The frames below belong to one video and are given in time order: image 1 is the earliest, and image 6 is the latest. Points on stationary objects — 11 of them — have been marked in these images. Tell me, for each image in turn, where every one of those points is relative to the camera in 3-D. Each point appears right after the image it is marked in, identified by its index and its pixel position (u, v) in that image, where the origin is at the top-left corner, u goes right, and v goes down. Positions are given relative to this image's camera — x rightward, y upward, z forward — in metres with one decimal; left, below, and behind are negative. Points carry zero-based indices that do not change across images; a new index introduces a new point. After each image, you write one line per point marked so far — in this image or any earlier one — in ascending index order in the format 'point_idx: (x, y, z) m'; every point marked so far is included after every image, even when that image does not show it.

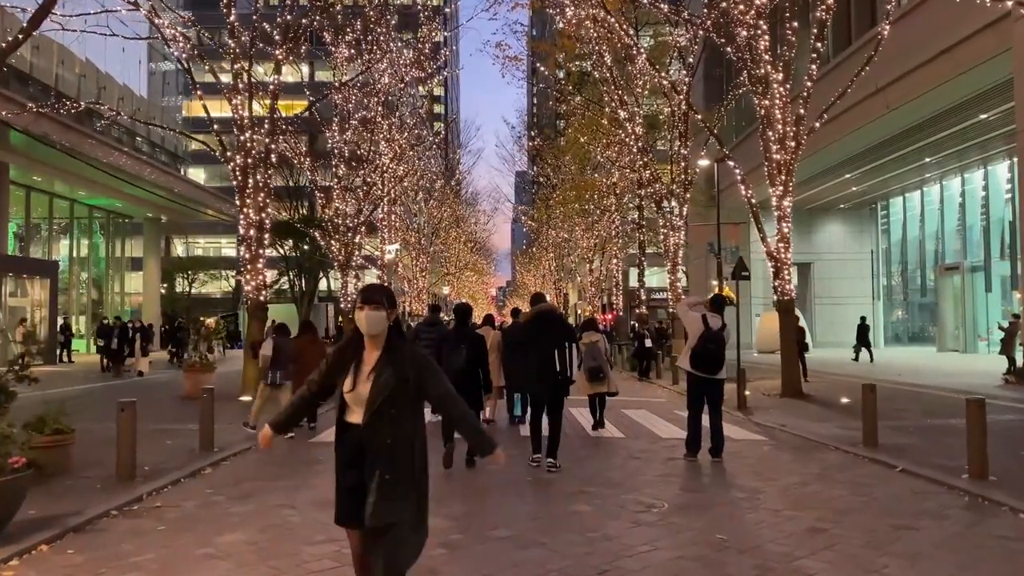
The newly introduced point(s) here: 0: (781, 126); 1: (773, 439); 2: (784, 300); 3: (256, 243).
0: (+5.0, +3.0, +15.6) m
1: (+3.1, -1.8, +10.0) m
2: (+5.1, -0.2, +15.9) m
3: (-5.0, +0.9, +16.5) m
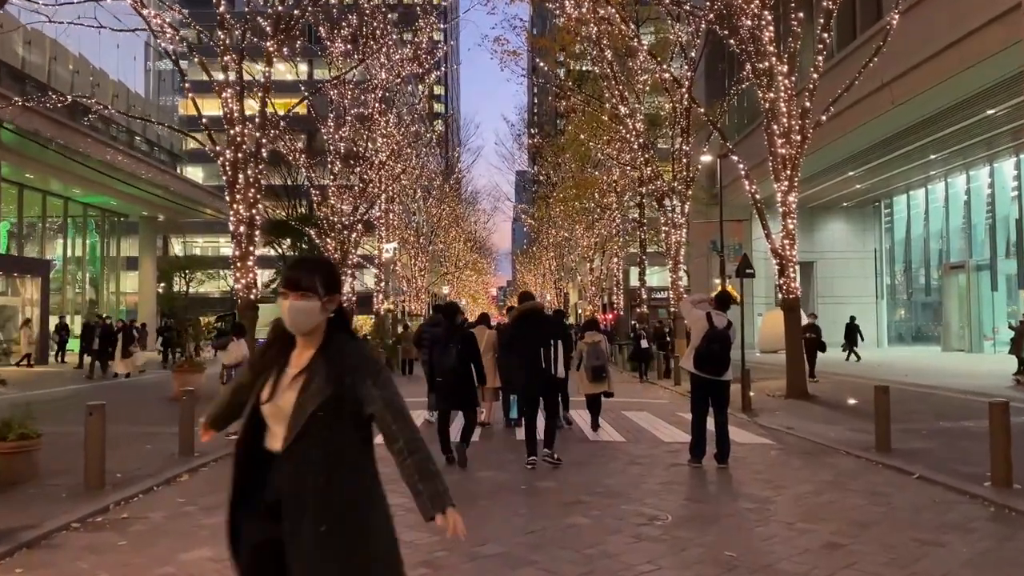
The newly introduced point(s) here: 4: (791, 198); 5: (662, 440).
0: (+4.9, +3.0, +15.2) m
1: (+3.0, -1.7, +9.5) m
2: (+5.1, -0.2, +15.5) m
3: (-5.0, +0.9, +16.0) m
4: (+5.2, +1.7, +15.6) m
5: (+1.7, -1.7, +9.3) m
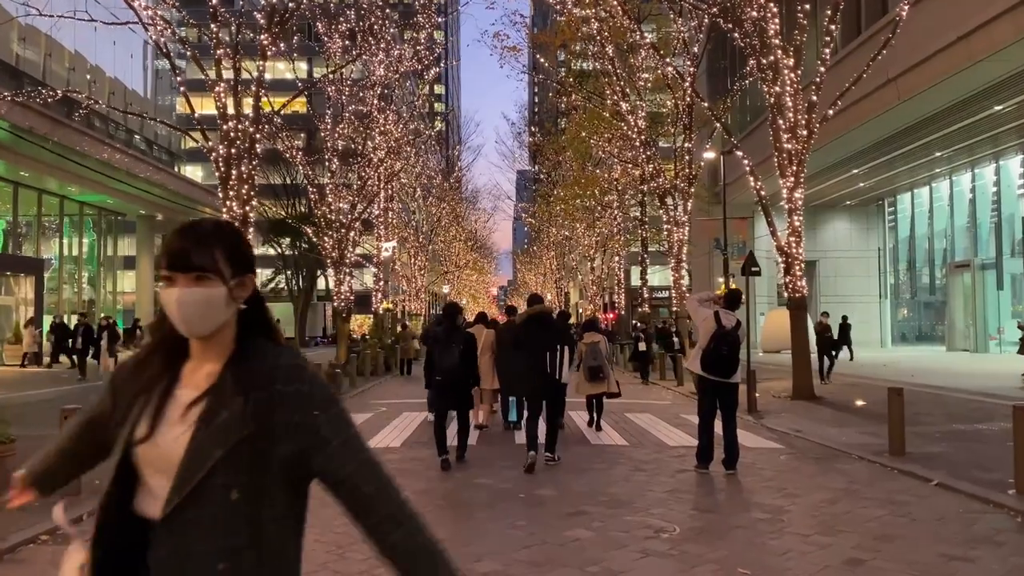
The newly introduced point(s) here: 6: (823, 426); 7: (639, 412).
0: (+4.9, +3.1, +14.9) m
1: (+3.0, -1.7, +9.2) m
2: (+5.1, -0.2, +15.1) m
3: (-5.1, +0.9, +15.7) m
4: (+5.1, +1.7, +15.2) m
5: (+1.6, -1.7, +9.0) m
6: (+4.2, -1.9, +11.4) m
7: (+1.9, -1.9, +12.9) m
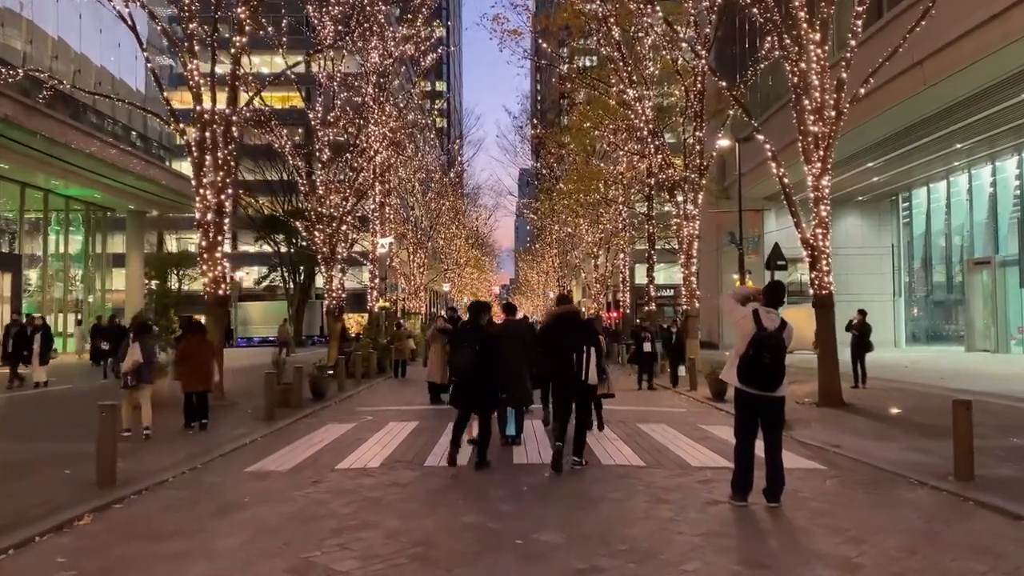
0: (+4.9, +3.1, +13.5) m
1: (+3.0, -1.7, +7.9) m
2: (+5.1, -0.1, +13.8) m
3: (-5.1, +1.0, +14.4) m
4: (+5.1, +1.7, +13.9) m
5: (+1.6, -1.6, +7.7) m
6: (+4.2, -1.8, +10.1) m
7: (+1.9, -1.8, +11.6) m
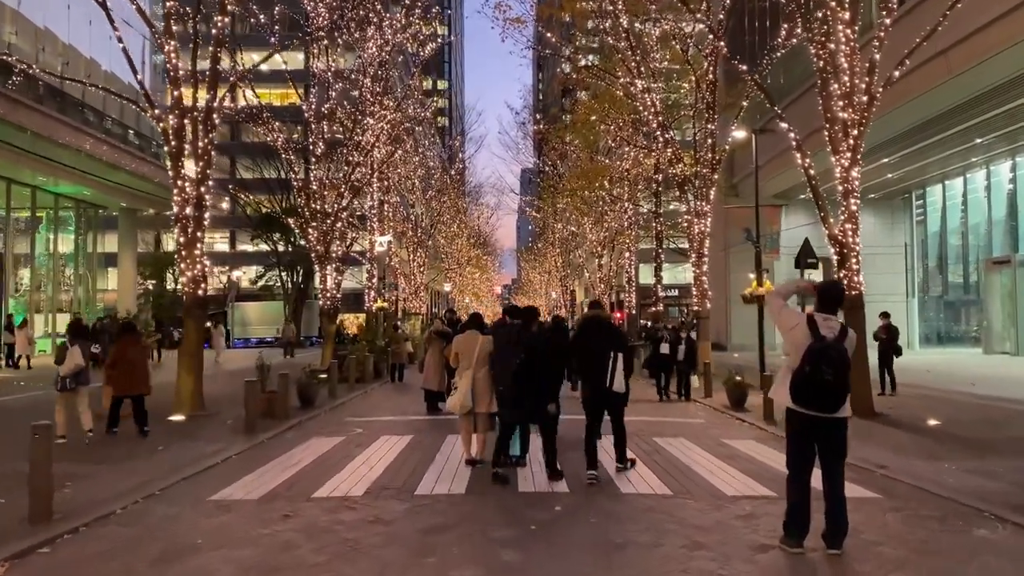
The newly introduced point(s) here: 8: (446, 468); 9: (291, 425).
0: (+5.0, +3.1, +12.5) m
1: (+3.0, -1.7, +6.8) m
2: (+5.1, -0.1, +12.7) m
3: (-5.0, +1.0, +13.3) m
4: (+5.2, +1.7, +12.8) m
5: (+1.7, -1.6, +6.6) m
6: (+4.2, -1.8, +9.0) m
7: (+2.0, -1.8, +10.5) m
8: (-0.6, -1.7, +7.9) m
9: (-3.1, -1.9, +12.0) m
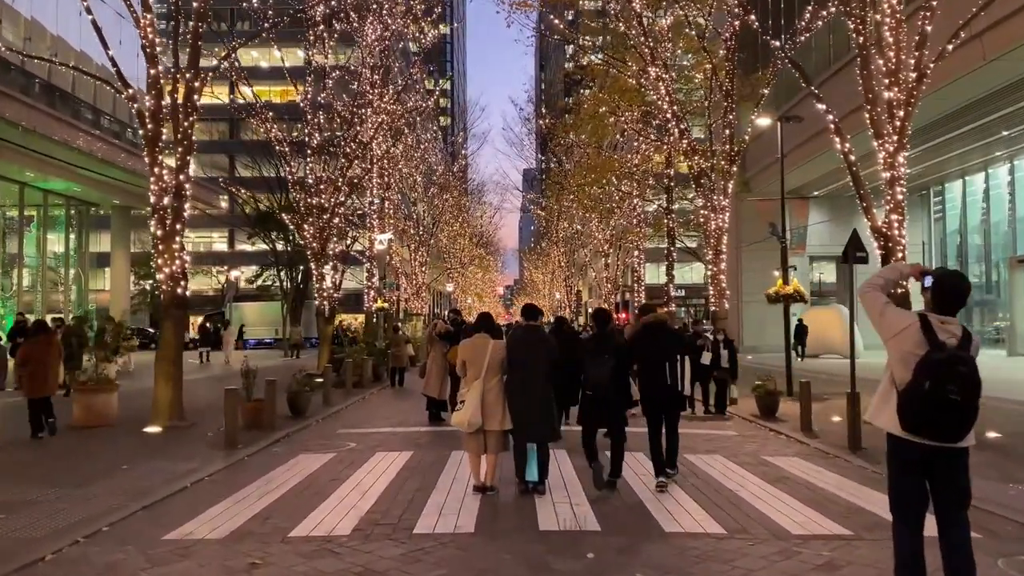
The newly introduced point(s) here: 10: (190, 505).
0: (+5.1, +3.2, +11.3) m
1: (+3.2, -1.6, +5.6) m
2: (+5.3, -0.1, +11.5) m
3: (-4.9, +1.0, +12.2) m
4: (+5.3, +1.8, +11.6) m
5: (+1.8, -1.6, +5.4) m
6: (+4.4, -1.8, +7.8) m
7: (+2.1, -1.8, +9.3) m
8: (-0.5, -1.7, +6.7) m
9: (-3.0, -1.9, +10.8) m
10: (-2.6, -1.7, +6.8) m
